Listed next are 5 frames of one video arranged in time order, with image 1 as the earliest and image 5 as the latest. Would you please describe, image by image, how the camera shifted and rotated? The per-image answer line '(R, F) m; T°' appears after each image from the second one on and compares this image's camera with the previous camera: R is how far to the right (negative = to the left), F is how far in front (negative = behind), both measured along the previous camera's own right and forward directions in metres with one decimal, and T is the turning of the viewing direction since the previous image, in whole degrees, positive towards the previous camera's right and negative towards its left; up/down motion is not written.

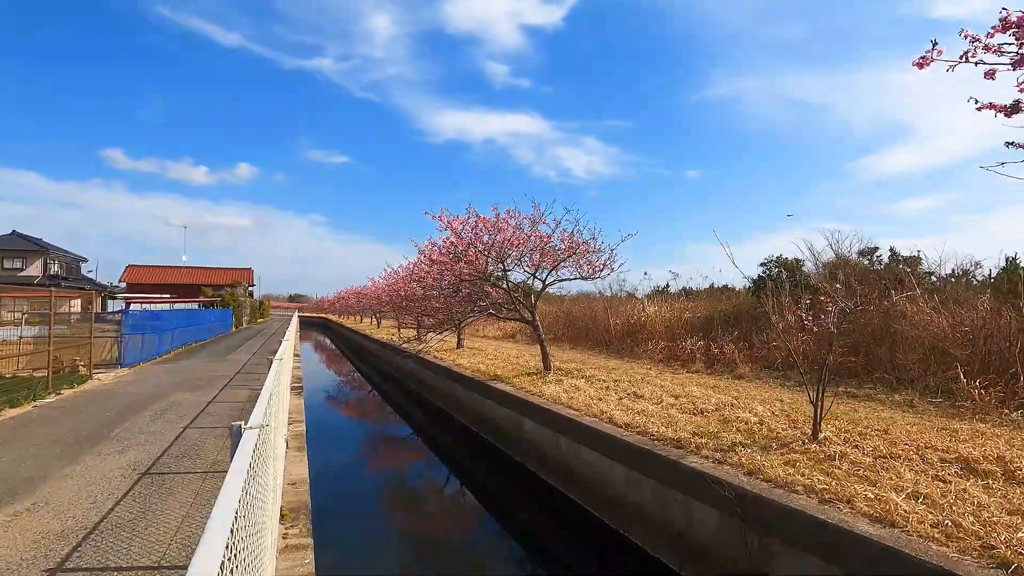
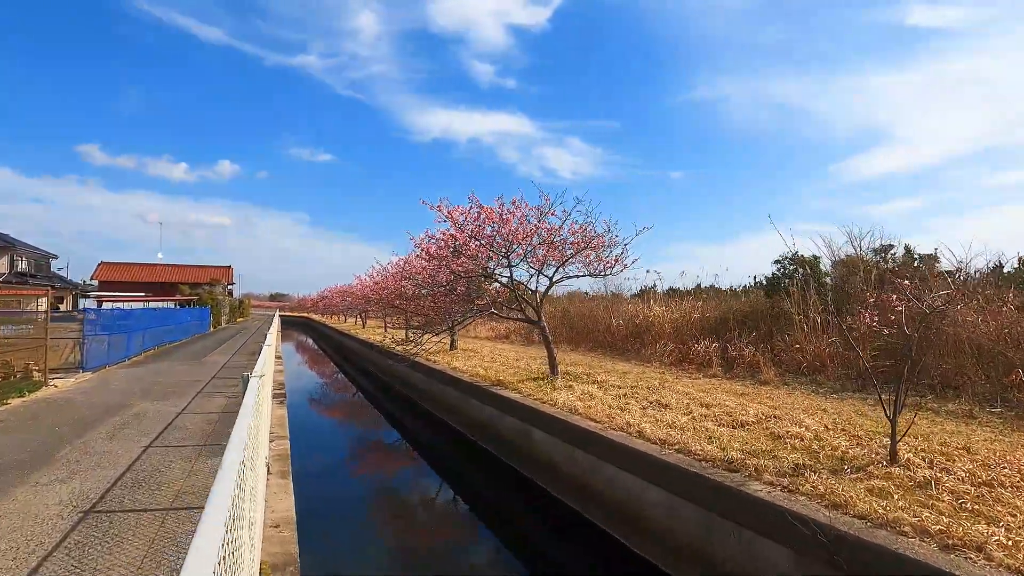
(-0.3, +0.7) m; +2°
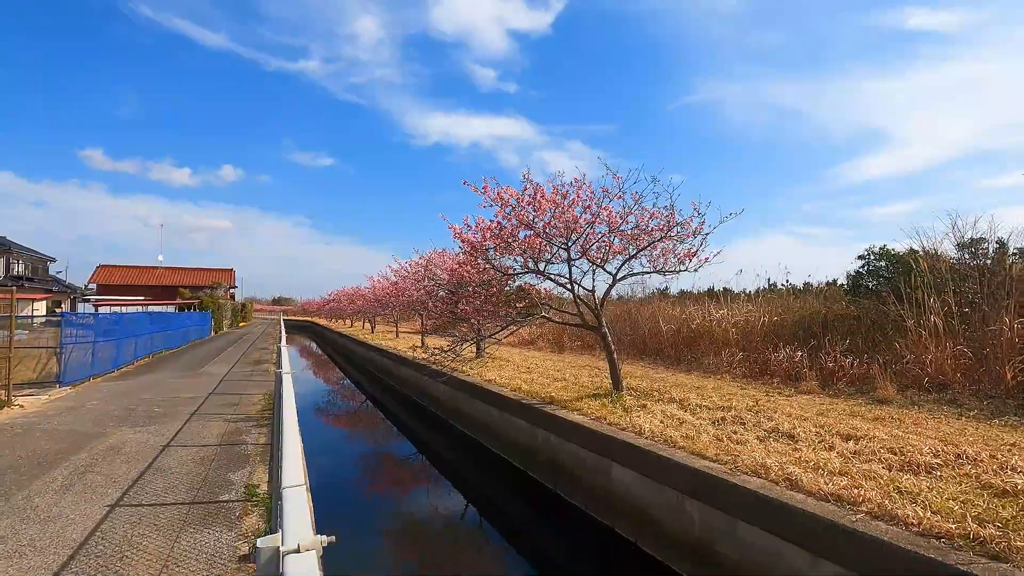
(-0.7, +1.4) m; 0°
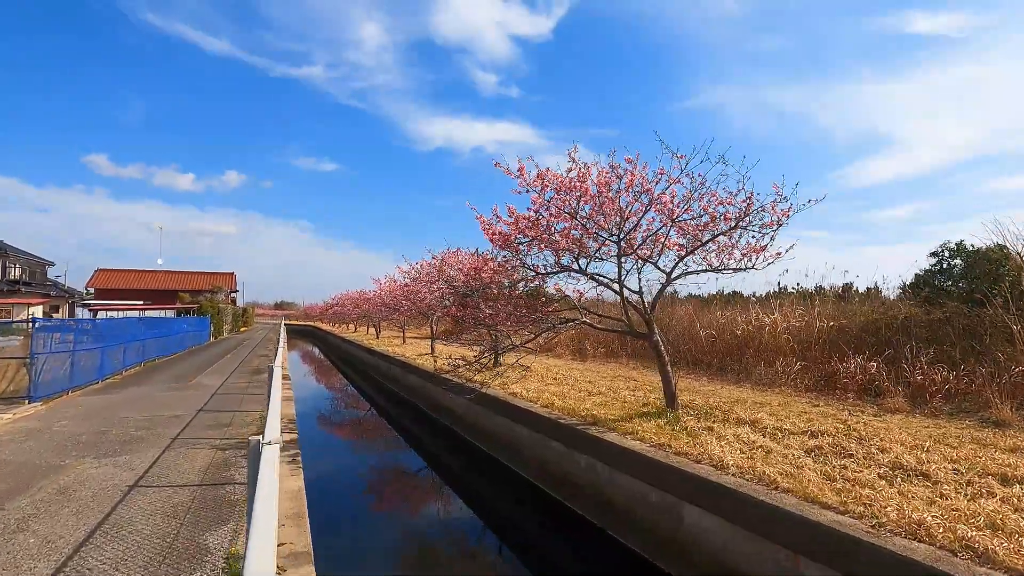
(-0.4, +1.0) m; 0°
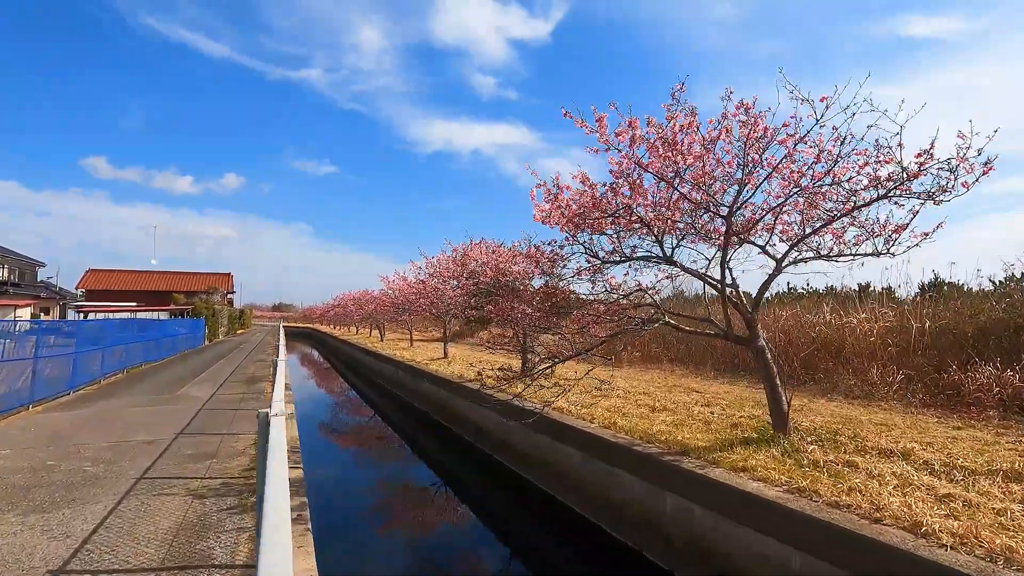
(-0.6, +1.4) m; 0°
